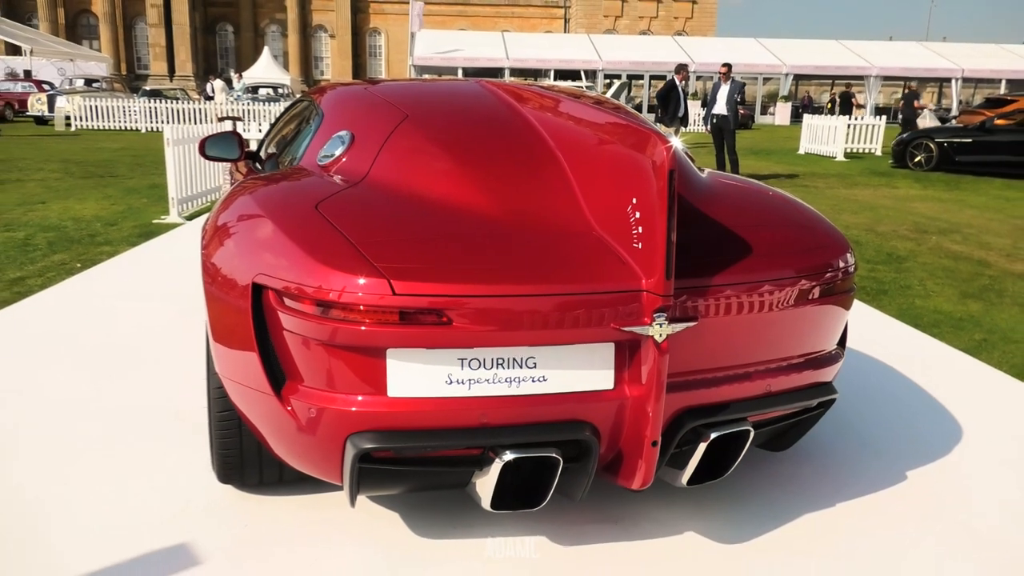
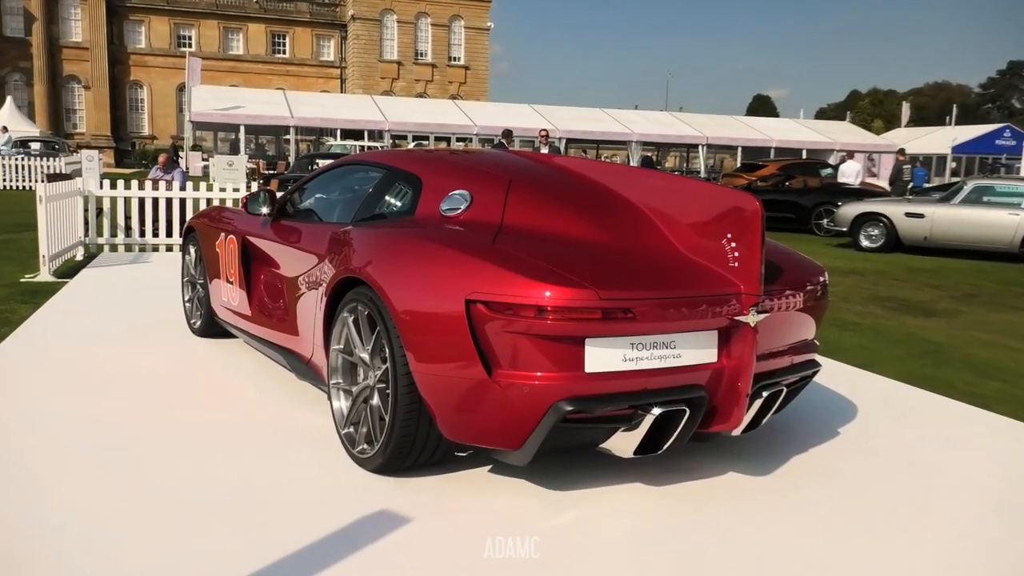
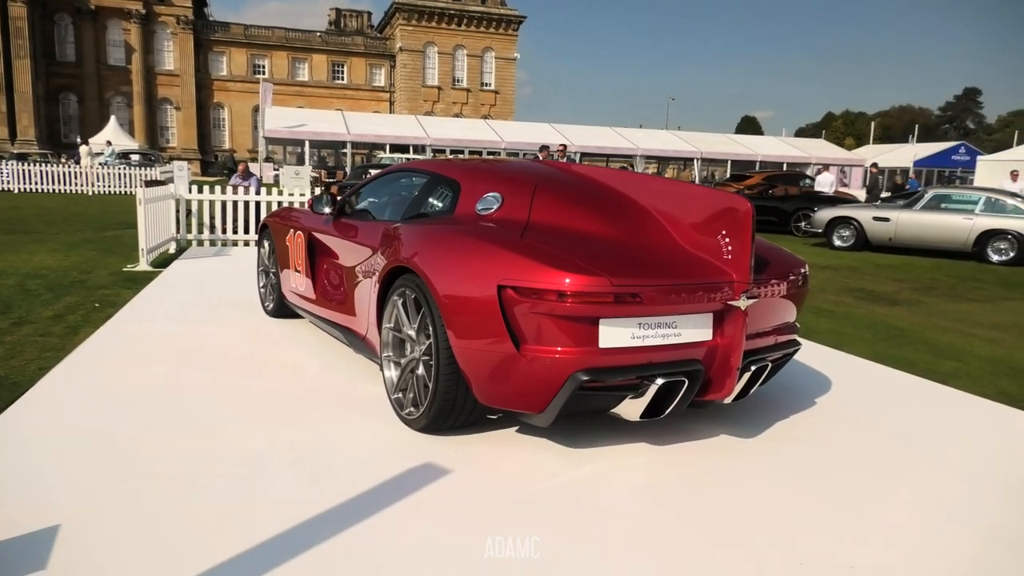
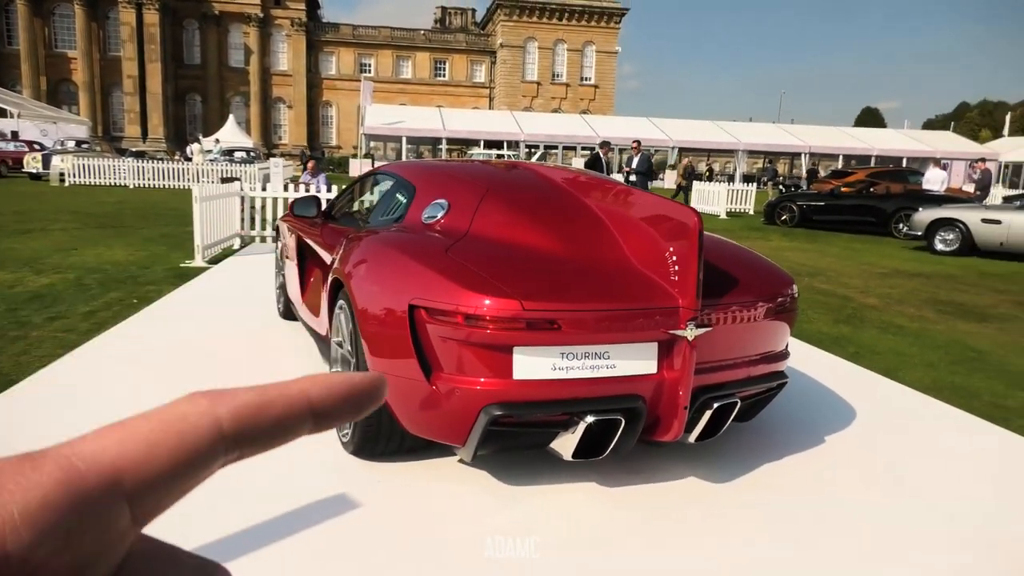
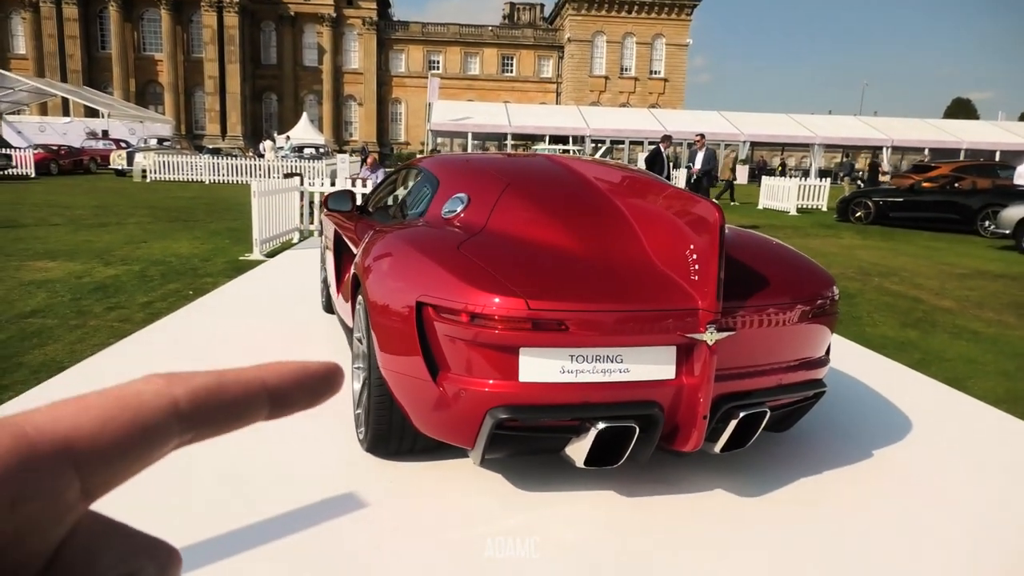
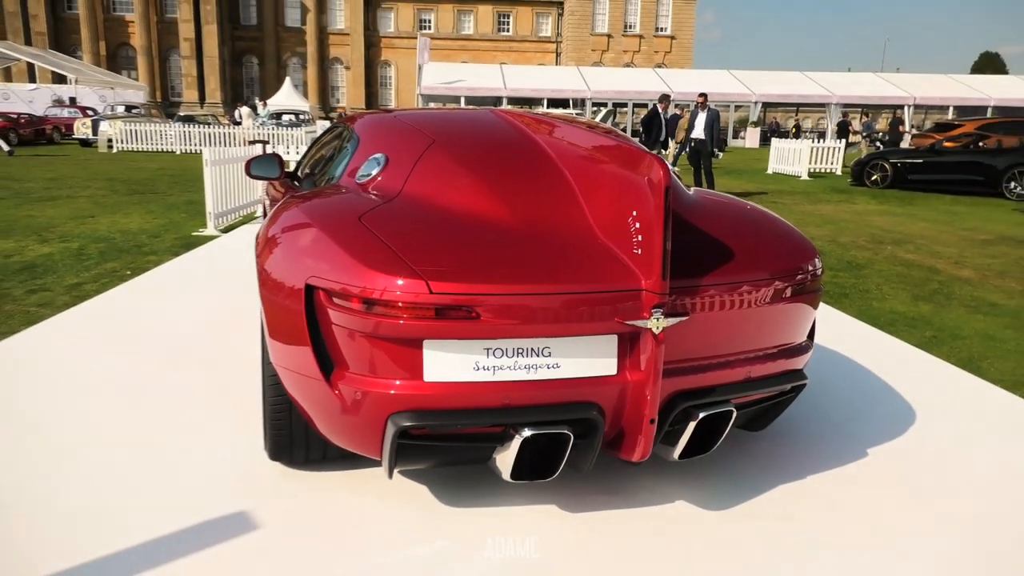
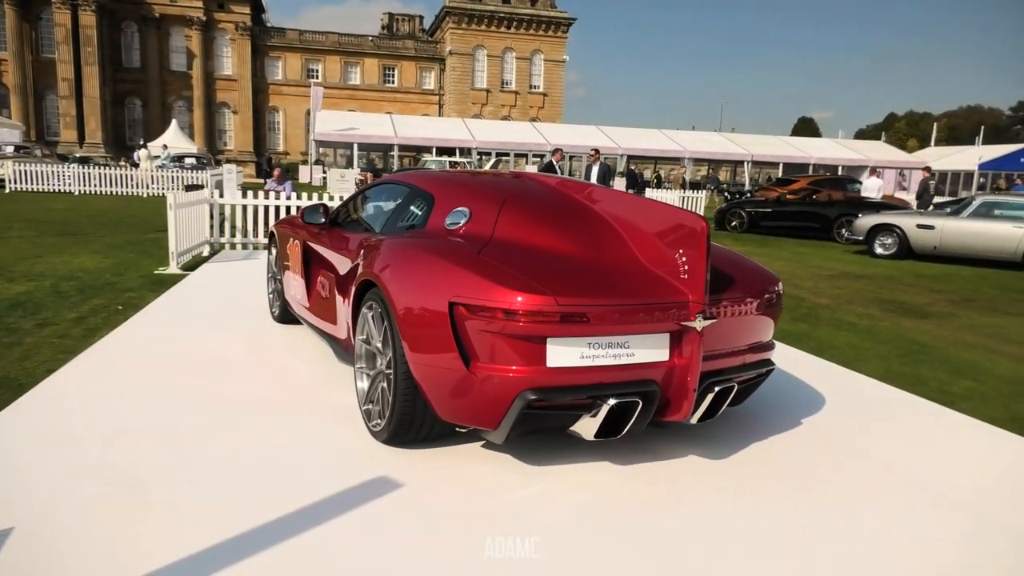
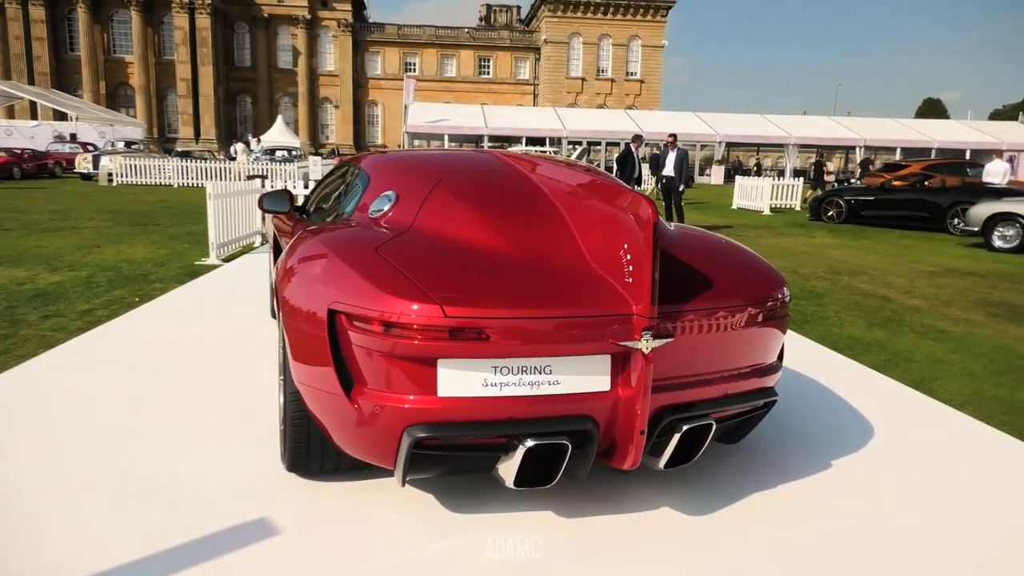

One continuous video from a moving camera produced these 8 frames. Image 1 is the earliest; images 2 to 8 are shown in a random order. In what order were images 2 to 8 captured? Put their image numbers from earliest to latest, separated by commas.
6, 8, 5, 4, 7, 3, 2
